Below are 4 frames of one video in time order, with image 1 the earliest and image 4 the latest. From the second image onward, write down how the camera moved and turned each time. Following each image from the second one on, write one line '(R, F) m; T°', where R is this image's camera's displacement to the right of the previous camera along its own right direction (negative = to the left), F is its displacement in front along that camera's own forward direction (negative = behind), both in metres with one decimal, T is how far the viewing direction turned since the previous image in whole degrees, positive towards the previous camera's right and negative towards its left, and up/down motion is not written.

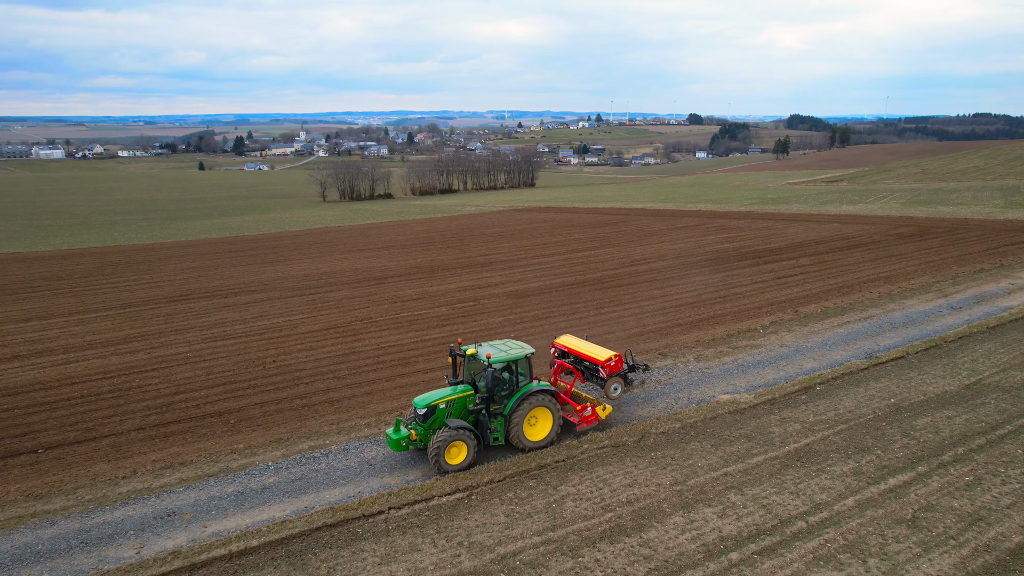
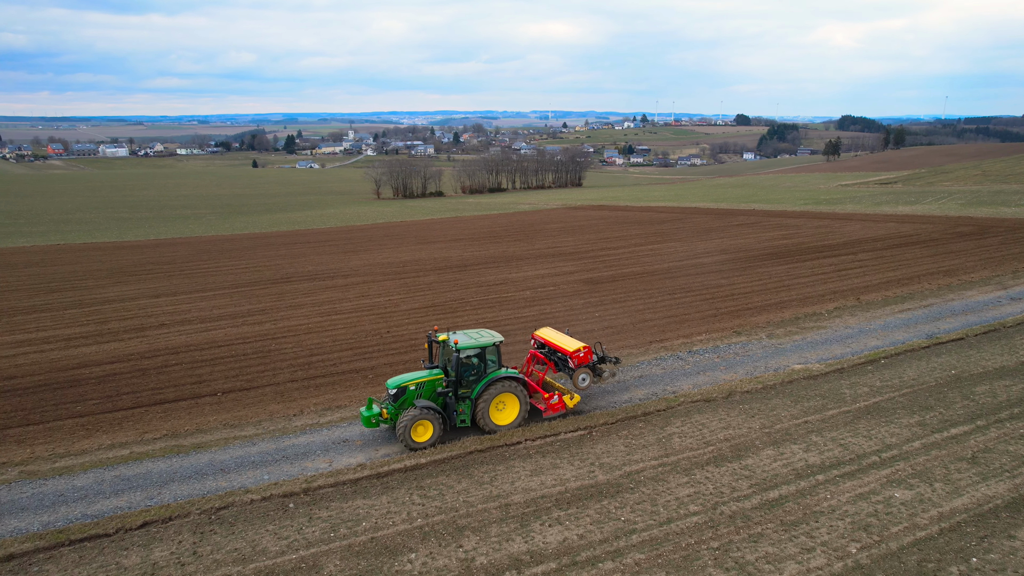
(-1.0, -1.7) m; -3°
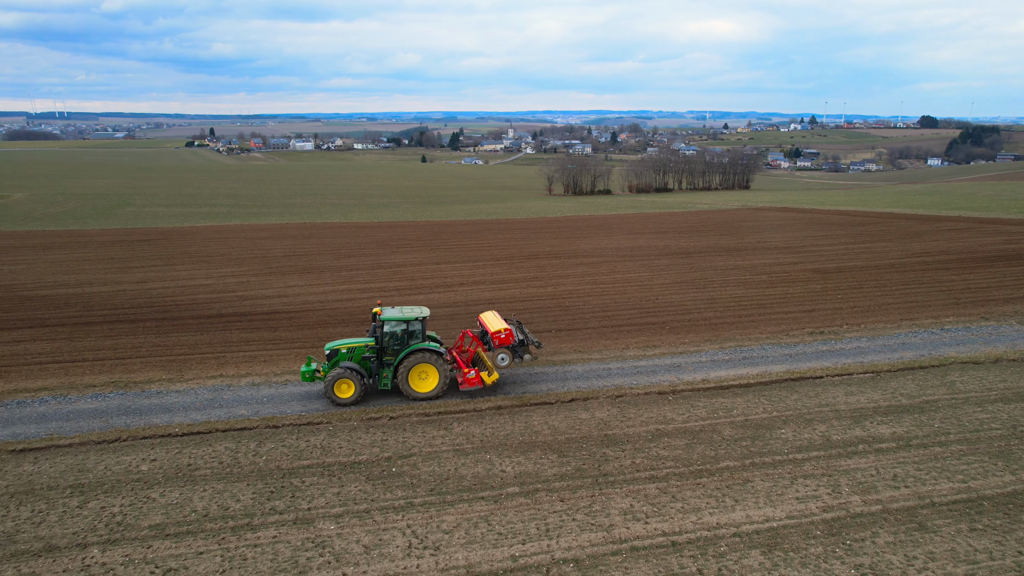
(-2.7, -3.3) m; -12°
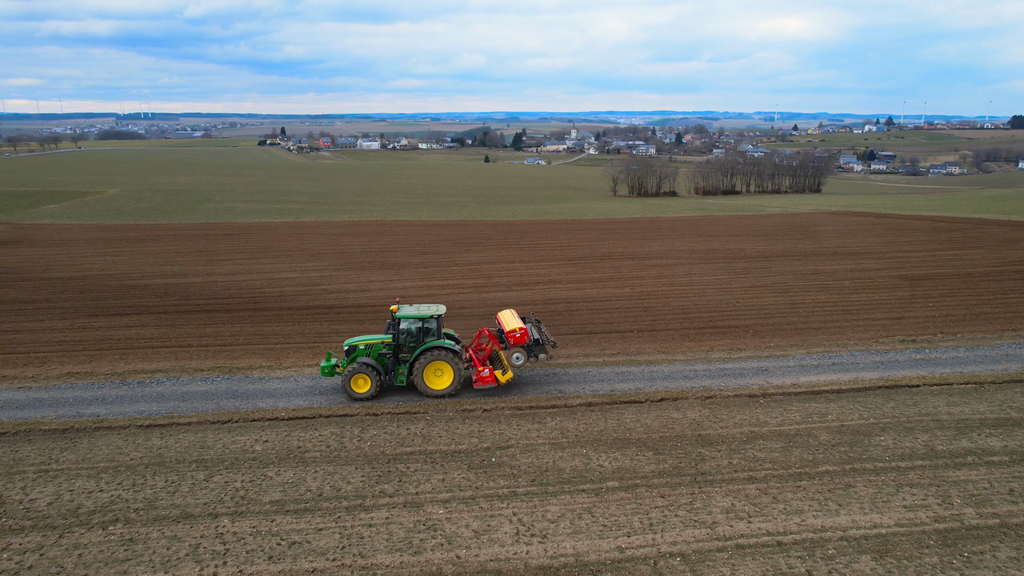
(-0.5, -0.2) m; -5°
